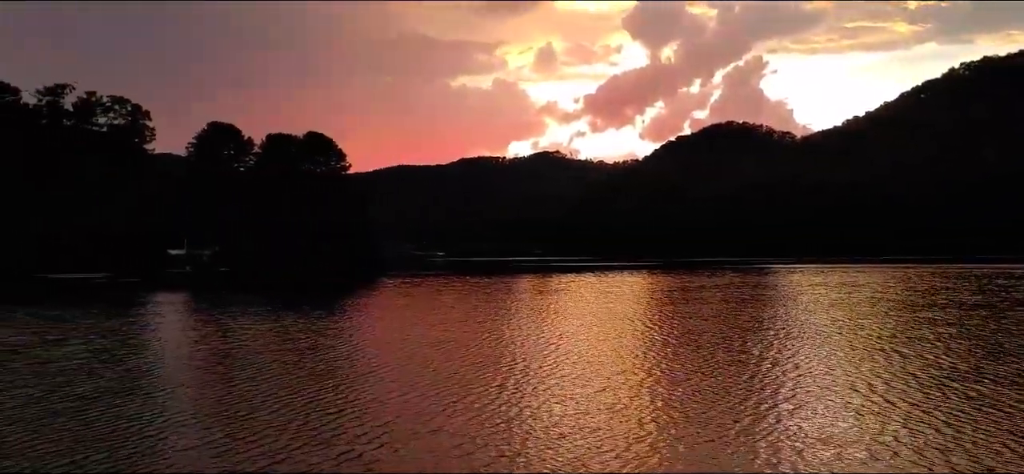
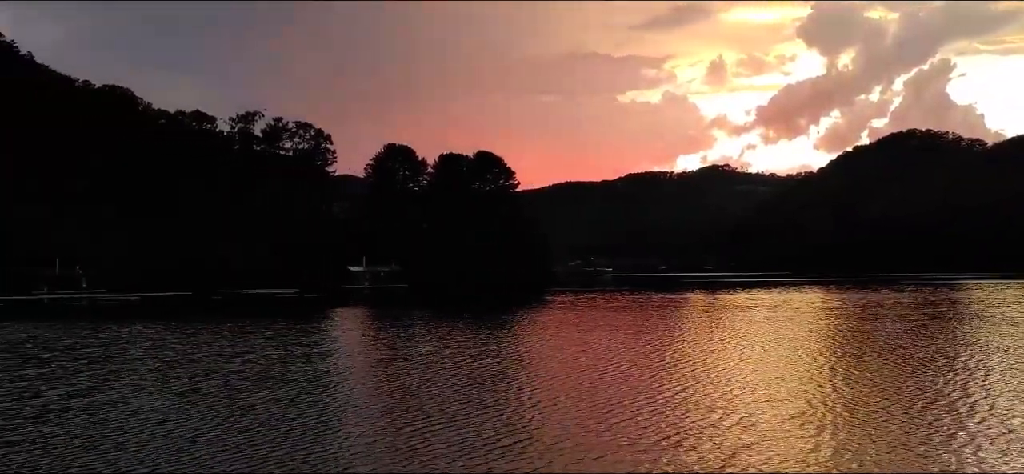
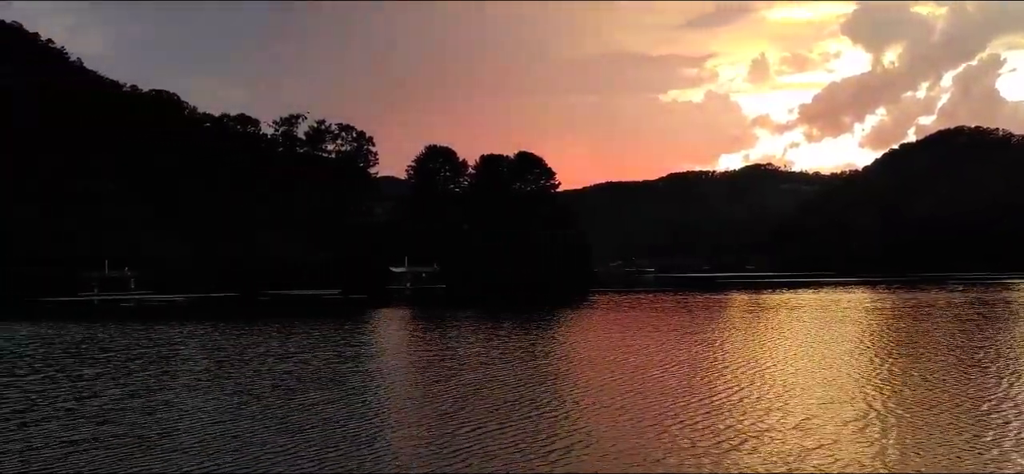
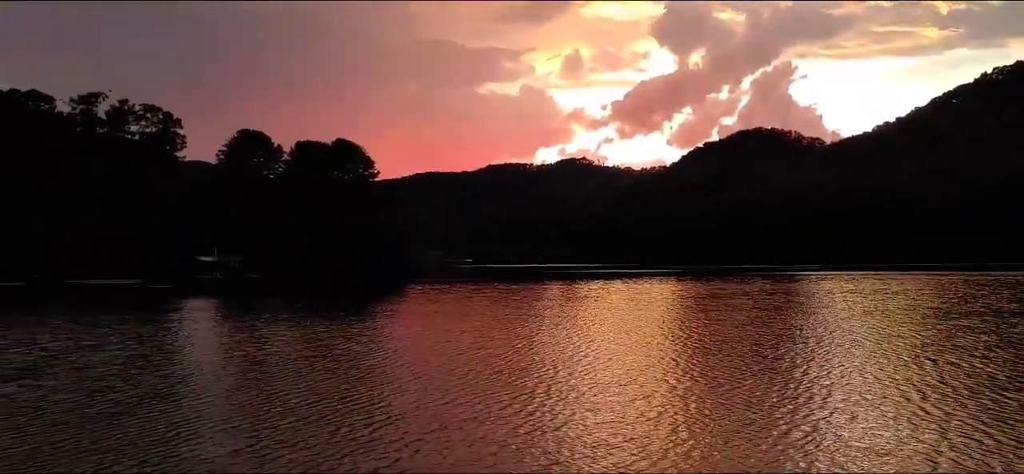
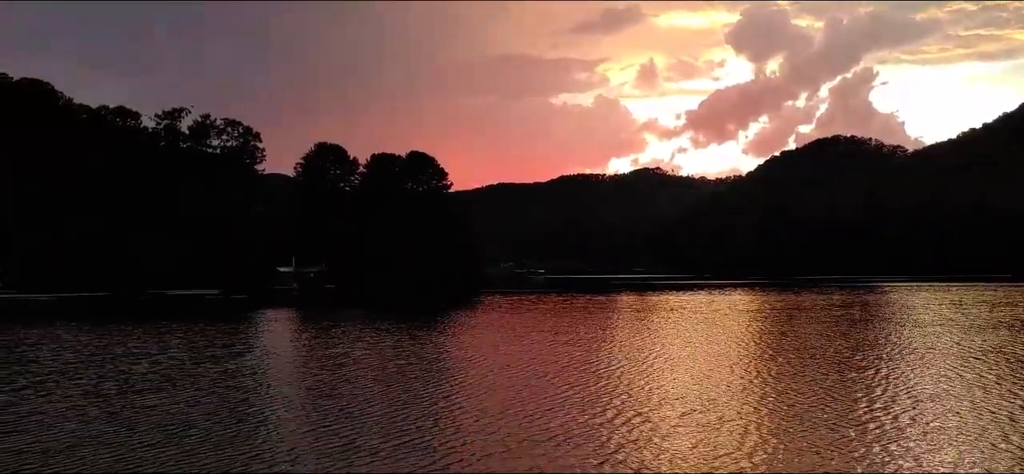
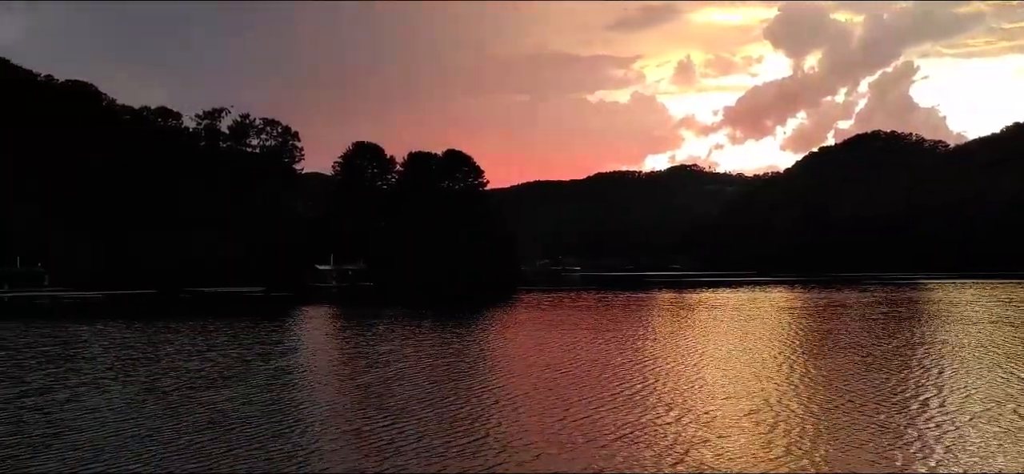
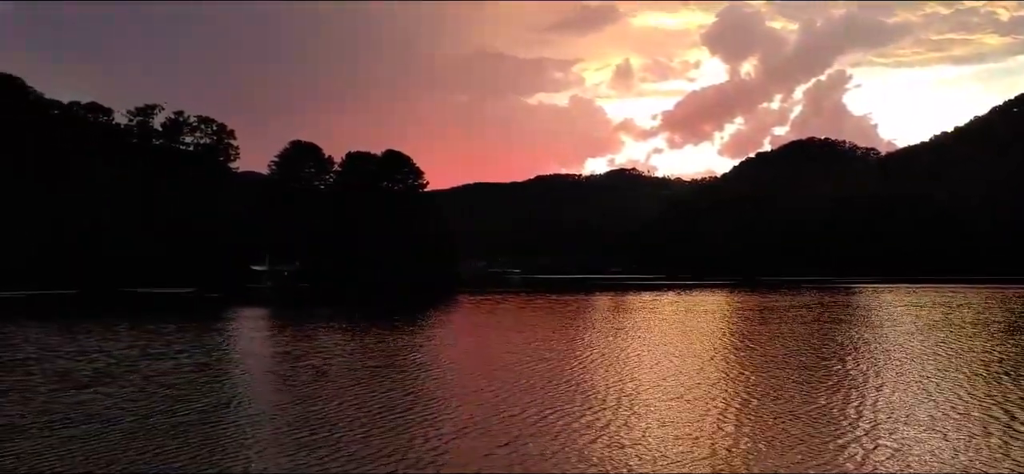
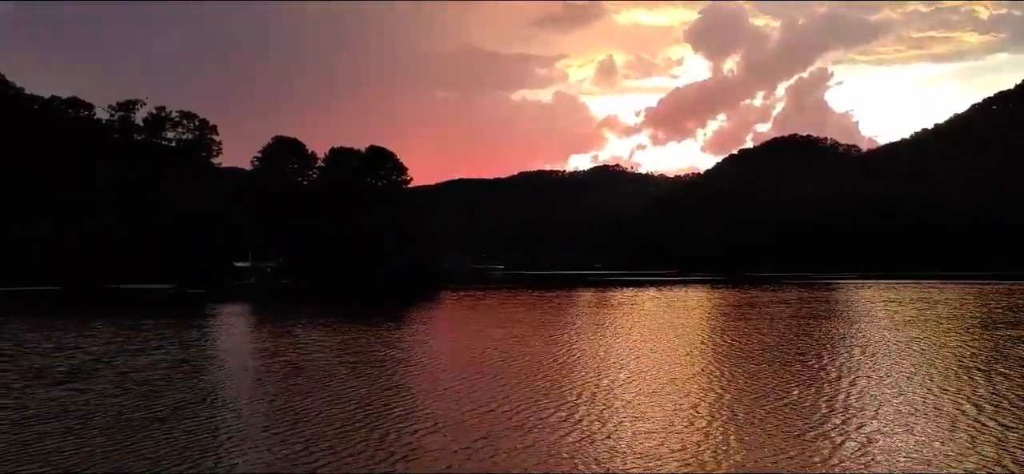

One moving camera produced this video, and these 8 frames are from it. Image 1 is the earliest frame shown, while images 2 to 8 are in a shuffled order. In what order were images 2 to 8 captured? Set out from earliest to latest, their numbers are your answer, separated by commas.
4, 8, 7, 5, 6, 2, 3
